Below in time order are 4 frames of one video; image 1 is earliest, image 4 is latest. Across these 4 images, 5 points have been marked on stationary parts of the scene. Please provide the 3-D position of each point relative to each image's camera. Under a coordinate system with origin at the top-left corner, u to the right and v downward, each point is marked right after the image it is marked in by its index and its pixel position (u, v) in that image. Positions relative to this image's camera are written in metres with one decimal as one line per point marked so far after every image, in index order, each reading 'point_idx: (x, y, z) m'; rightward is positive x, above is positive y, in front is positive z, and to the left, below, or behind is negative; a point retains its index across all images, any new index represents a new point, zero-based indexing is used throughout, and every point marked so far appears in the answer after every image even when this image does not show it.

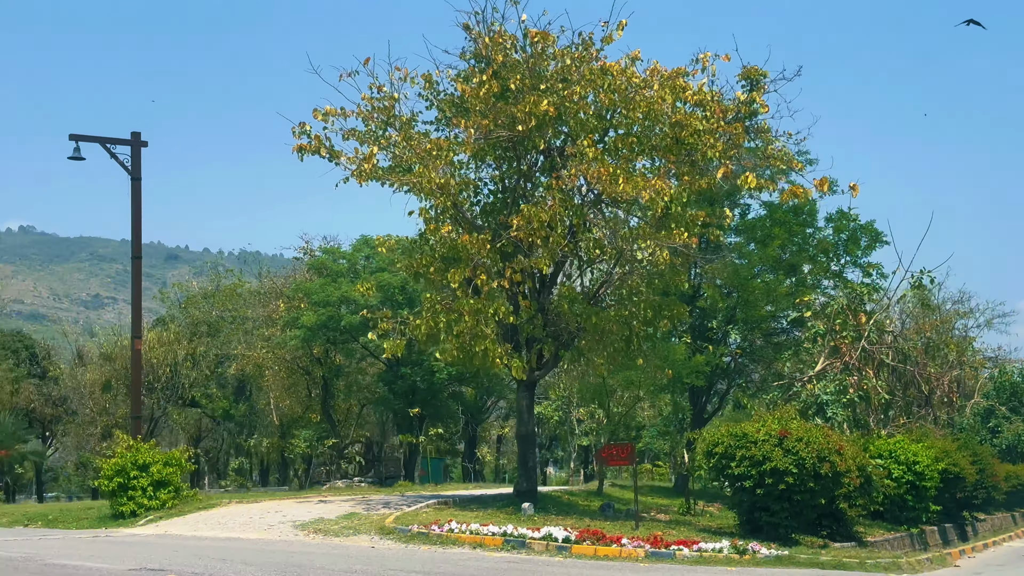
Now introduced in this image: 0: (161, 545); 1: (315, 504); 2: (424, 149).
0: (-3.6, -2.6, +14.5) m
1: (-2.5, -2.8, +18.1) m
2: (-1.1, +1.7, +17.4) m
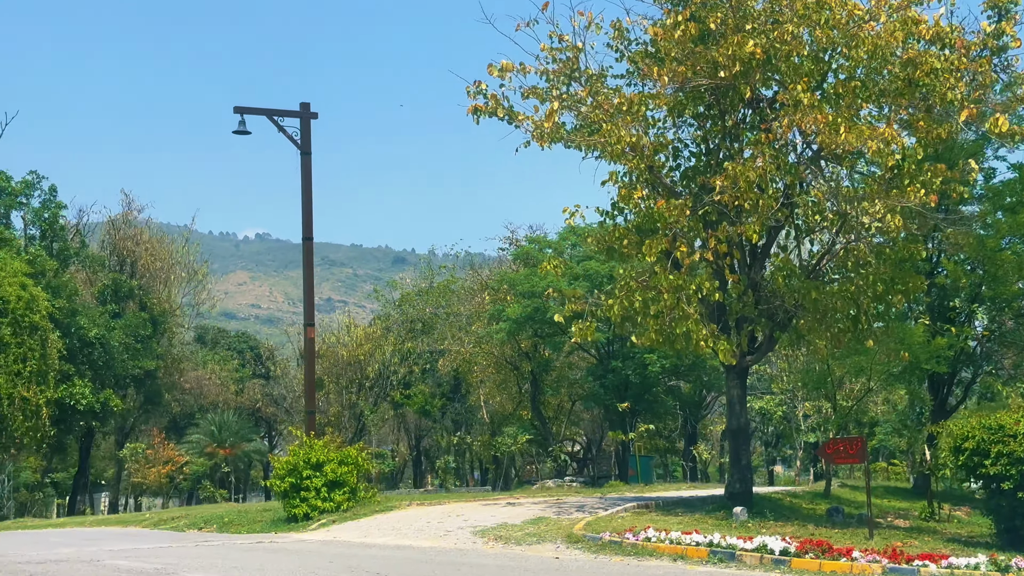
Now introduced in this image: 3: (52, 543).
0: (-1.8, -2.4, +12.9) m
1: (-0.1, -2.6, +16.3) m
2: (+1.1, +2.0, +15.4) m
3: (-4.9, -2.7, +14.9) m
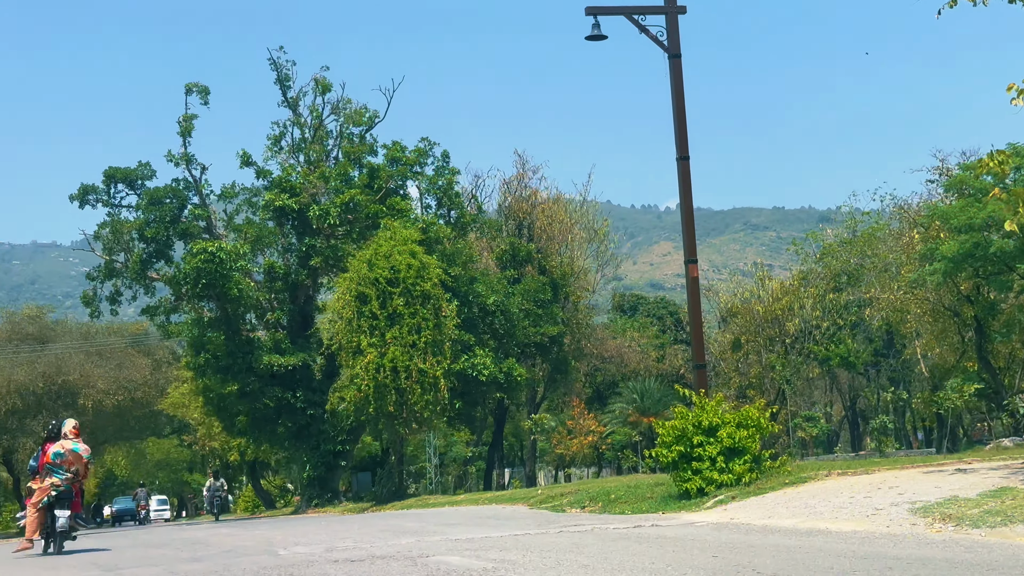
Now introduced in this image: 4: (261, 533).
0: (+1.4, -1.8, +10.0) m
1: (+4.0, -1.7, +12.7) m
2: (+4.5, +2.9, +11.4) m
3: (-1.0, -2.2, +12.8) m
4: (-2.5, -2.4, +13.9) m
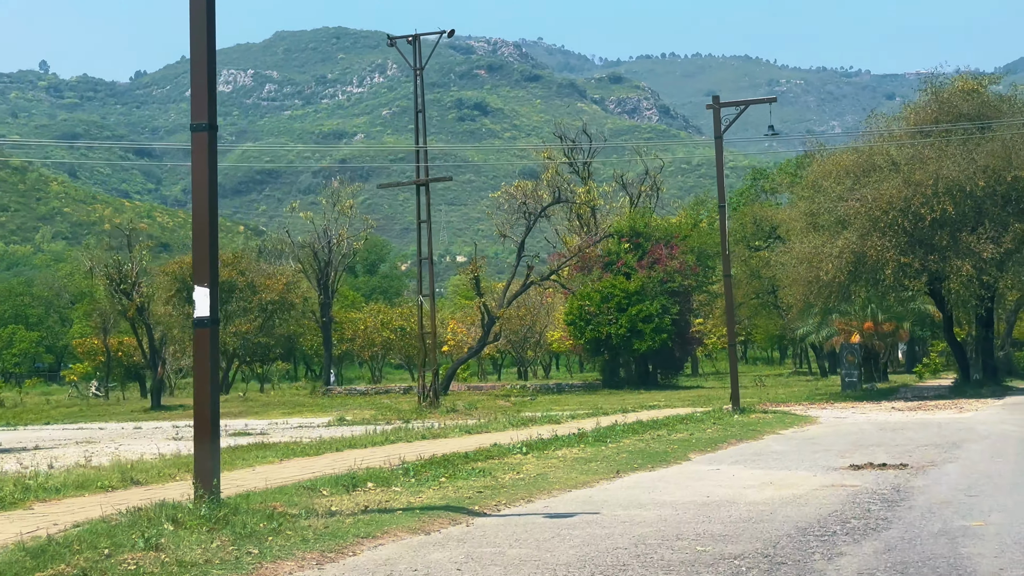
0: (+3.2, -0.8, -6.0) m
1: (+6.9, -0.5, -5.3) m
2: (+6.4, +3.9, -7.2) m
3: (+2.9, -0.8, -2.3) m
4: (+2.4, -0.9, -0.5) m
